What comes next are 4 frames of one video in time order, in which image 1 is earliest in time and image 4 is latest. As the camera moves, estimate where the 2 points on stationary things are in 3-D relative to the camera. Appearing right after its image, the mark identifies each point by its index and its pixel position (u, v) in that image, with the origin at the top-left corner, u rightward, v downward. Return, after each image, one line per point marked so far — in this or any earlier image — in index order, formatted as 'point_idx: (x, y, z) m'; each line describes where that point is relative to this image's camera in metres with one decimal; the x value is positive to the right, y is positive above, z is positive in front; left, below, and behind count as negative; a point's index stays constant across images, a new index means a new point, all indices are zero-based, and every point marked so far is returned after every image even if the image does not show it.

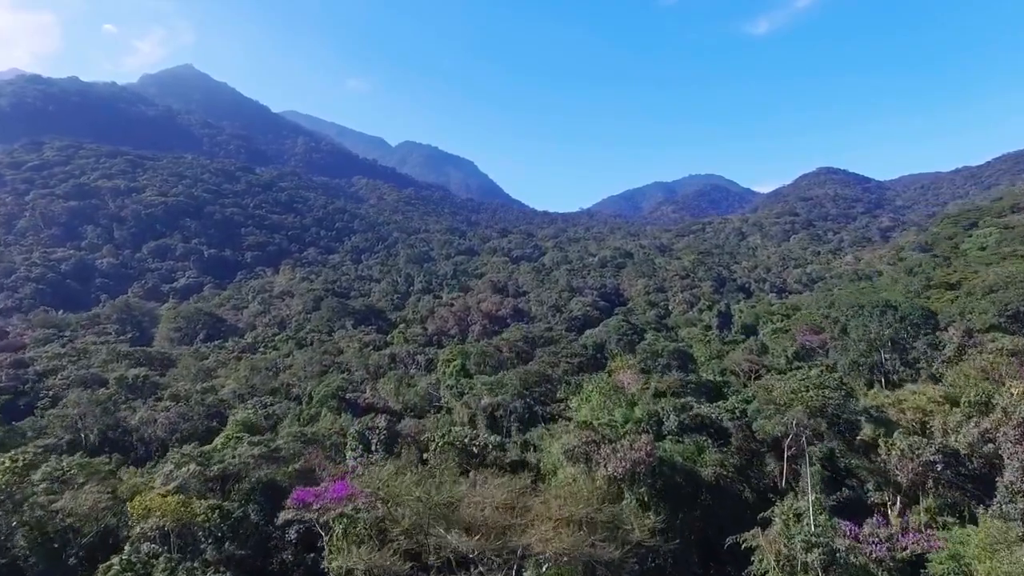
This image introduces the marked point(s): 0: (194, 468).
0: (-8.8, -5.0, +15.5) m
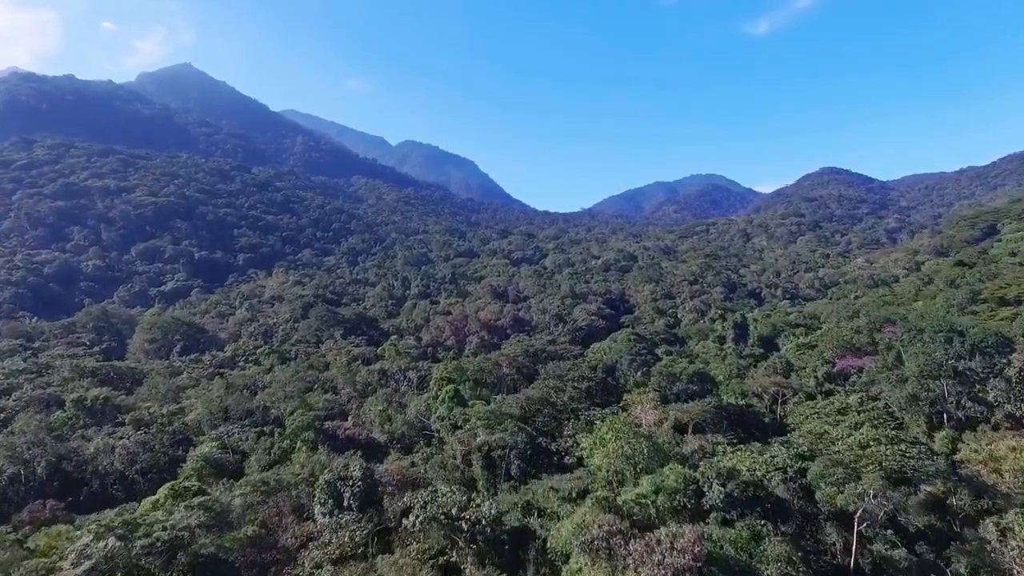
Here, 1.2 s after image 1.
0: (-8.8, -5.6, +12.5) m
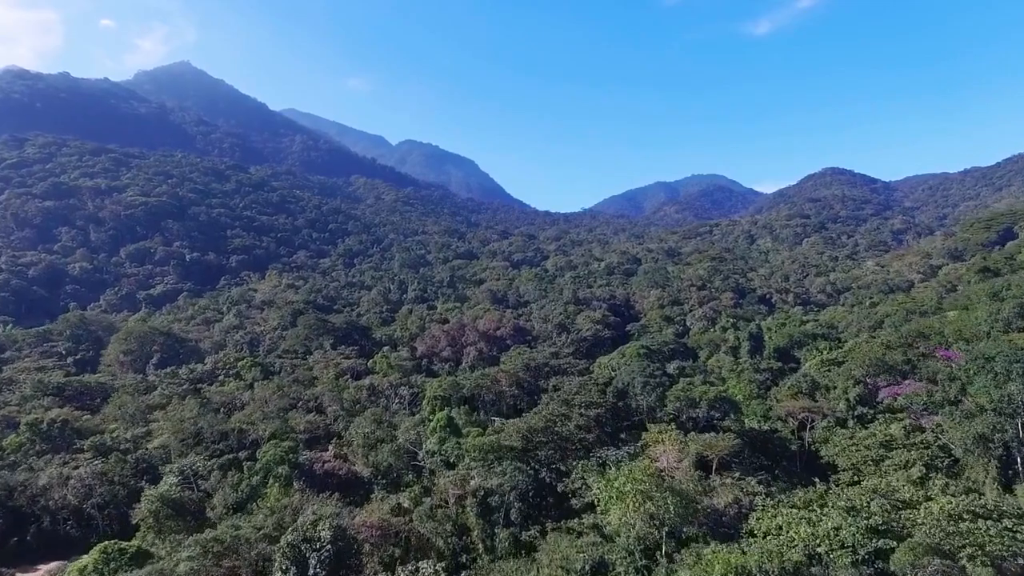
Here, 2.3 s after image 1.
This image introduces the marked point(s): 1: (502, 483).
0: (-8.8, -6.2, +9.9) m
1: (-0.3, -6.0, +17.6) m
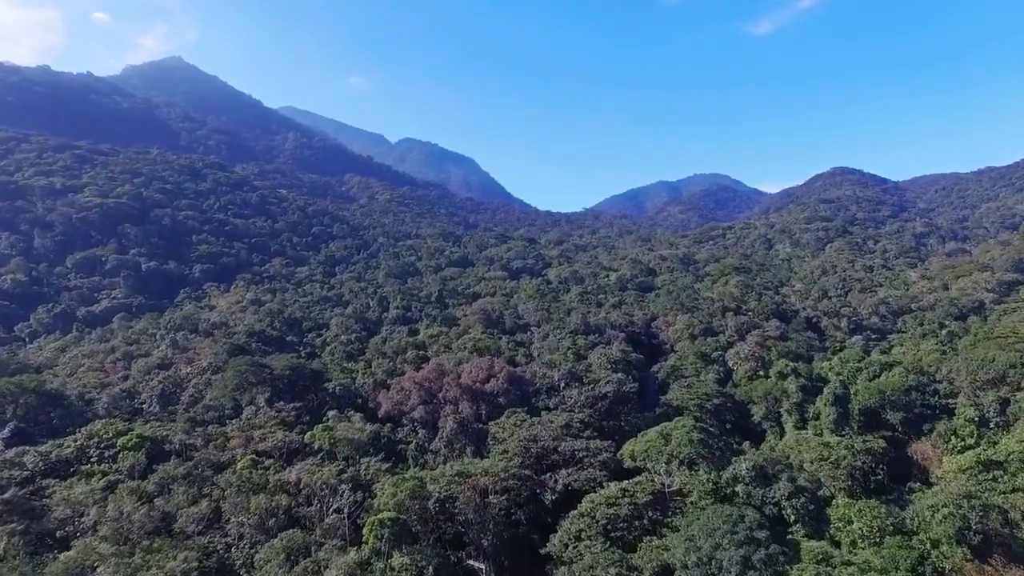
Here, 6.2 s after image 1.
0: (-9.2, -8.4, -0.6) m
1: (-0.7, -8.2, +7.0) m
